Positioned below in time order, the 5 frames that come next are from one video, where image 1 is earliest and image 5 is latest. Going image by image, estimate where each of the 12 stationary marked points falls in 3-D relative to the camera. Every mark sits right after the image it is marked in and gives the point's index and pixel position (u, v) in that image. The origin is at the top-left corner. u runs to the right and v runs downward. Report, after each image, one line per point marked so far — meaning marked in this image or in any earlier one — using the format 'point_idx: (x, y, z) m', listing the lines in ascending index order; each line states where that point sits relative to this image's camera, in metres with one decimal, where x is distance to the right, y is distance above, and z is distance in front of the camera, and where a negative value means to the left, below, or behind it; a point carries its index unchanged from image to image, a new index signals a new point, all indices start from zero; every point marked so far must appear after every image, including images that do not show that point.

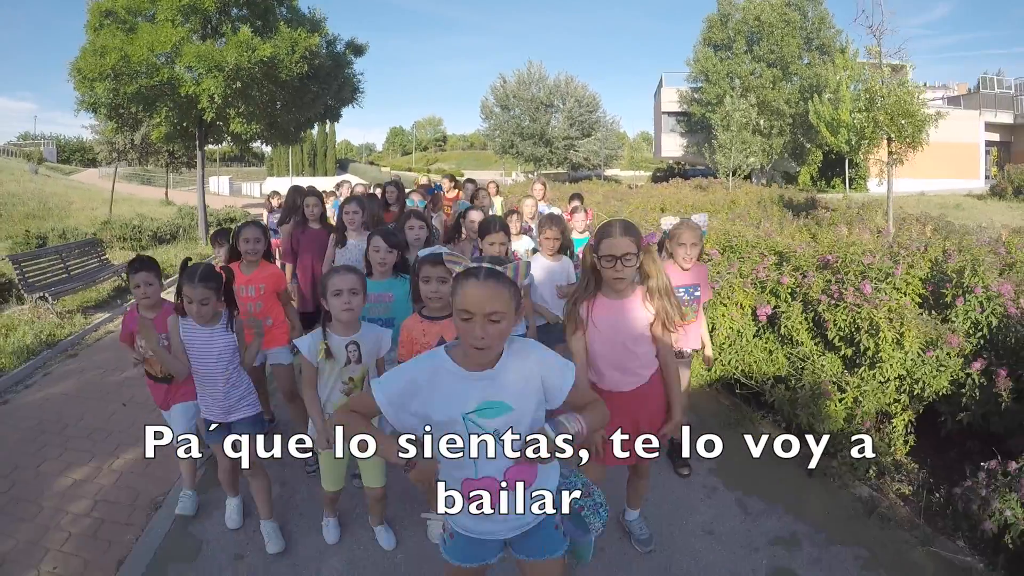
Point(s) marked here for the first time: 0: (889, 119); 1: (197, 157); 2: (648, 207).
0: (+8.2, +3.9, +15.0) m
1: (-7.5, +3.1, +15.3) m
2: (+3.0, +1.7, +14.0) m
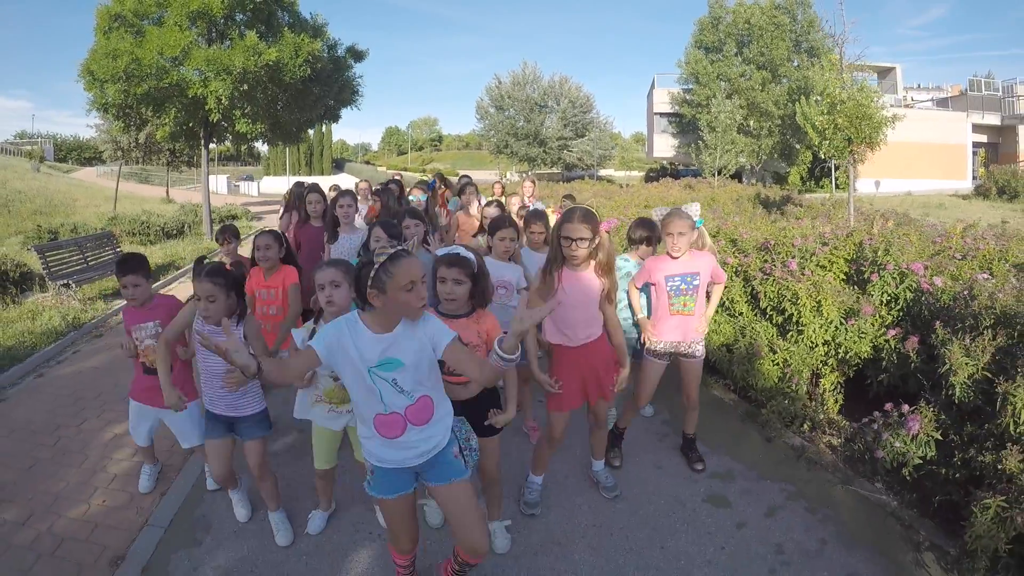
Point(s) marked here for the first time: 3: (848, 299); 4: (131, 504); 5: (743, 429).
0: (+8.1, +4.1, +15.7) m
1: (-7.7, +3.3, +15.9) m
2: (+2.8, +1.9, +14.7) m
3: (+2.2, -0.1, +4.3) m
4: (-2.4, -1.3, +4.0) m
5: (+1.5, -0.9, +4.3) m
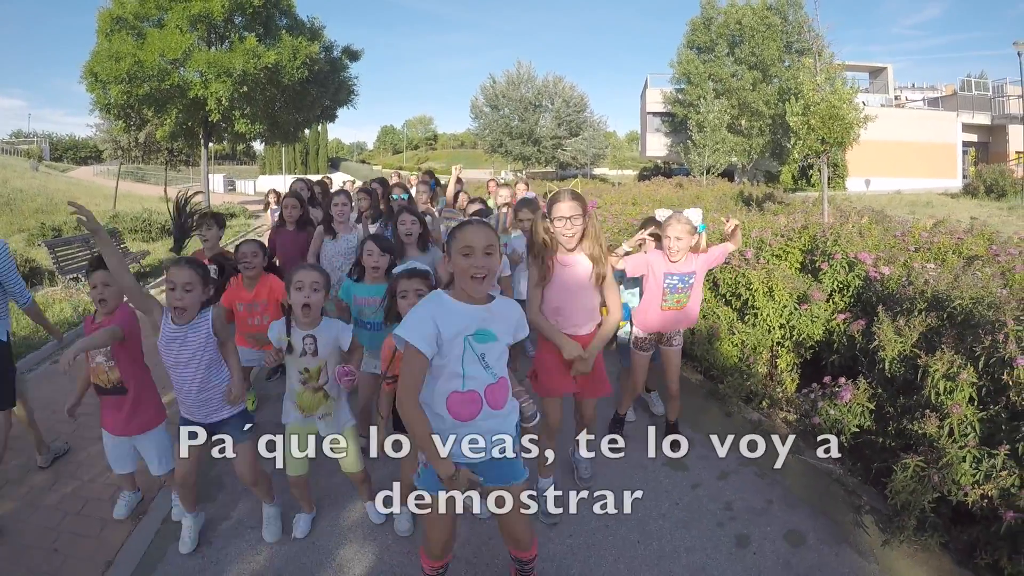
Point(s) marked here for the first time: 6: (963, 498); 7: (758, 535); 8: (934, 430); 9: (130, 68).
0: (+7.9, +4.2, +16.2) m
1: (-7.9, +3.4, +16.3) m
2: (+2.6, +2.0, +15.1) m
3: (+2.1, 0.0, +4.7) m
4: (-2.5, -1.3, +4.4) m
5: (+1.4, -0.9, +4.7) m
6: (+2.1, -0.9, +2.9) m
7: (+1.3, -1.3, +3.4) m
8: (+2.0, -0.7, +3.2) m
9: (-7.2, +4.2, +12.2) m
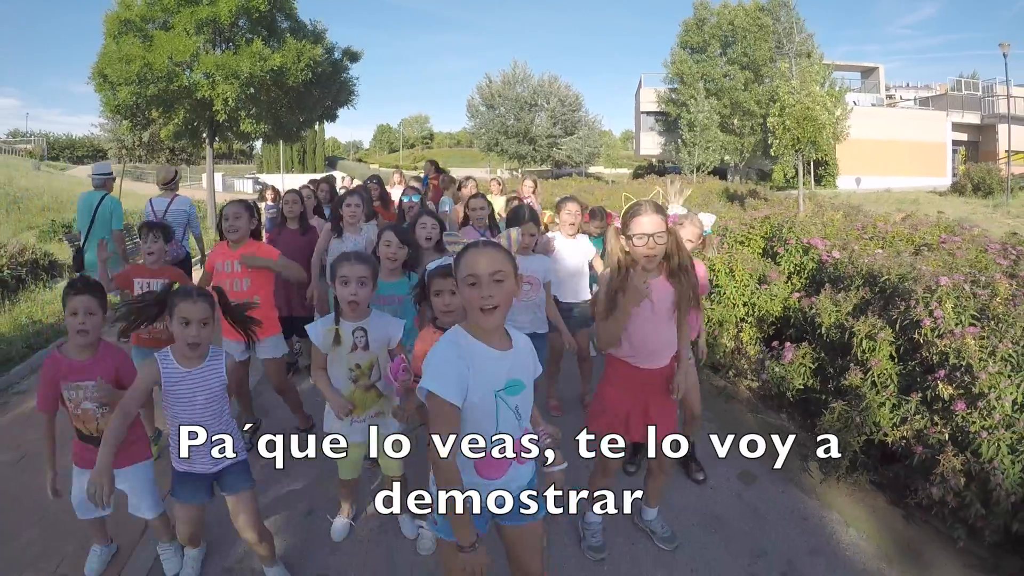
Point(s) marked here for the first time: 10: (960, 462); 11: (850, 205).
0: (+7.7, +4.3, +16.7) m
1: (-8.0, +3.5, +16.8) m
2: (+2.5, +2.1, +15.6) m
3: (+2.1, +0.2, +5.3) m
4: (-2.5, -1.1, +4.9) m
5: (+1.4, -0.7, +5.3) m
6: (+2.0, -0.8, +3.5) m
7: (+1.3, -1.2, +4.0) m
8: (+2.0, -0.5, +3.7) m
9: (-7.4, +4.3, +12.7) m
10: (+2.2, -0.9, +3.1) m
11: (+6.7, +1.6, +12.7) m
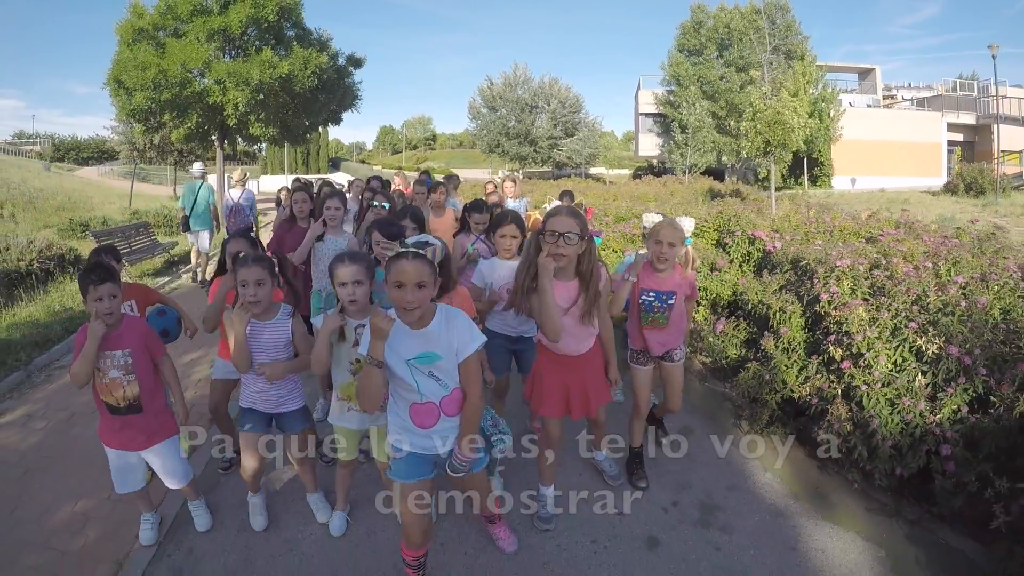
0: (+7.6, +4.5, +17.4) m
1: (-8.1, +3.6, +17.5) m
2: (+2.4, +2.3, +16.4) m
3: (+1.9, +0.3, +6.0) m
4: (-2.7, -1.0, +5.6) m
5: (+1.2, -0.6, +6.0) m
6: (+1.8, -0.7, +4.2) m
7: (+1.1, -1.0, +4.7) m
8: (+1.8, -0.4, +4.5) m
9: (-7.5, +4.4, +13.5) m
10: (+2.0, -0.7, +3.9) m
11: (+6.5, +1.7, +13.4) m
